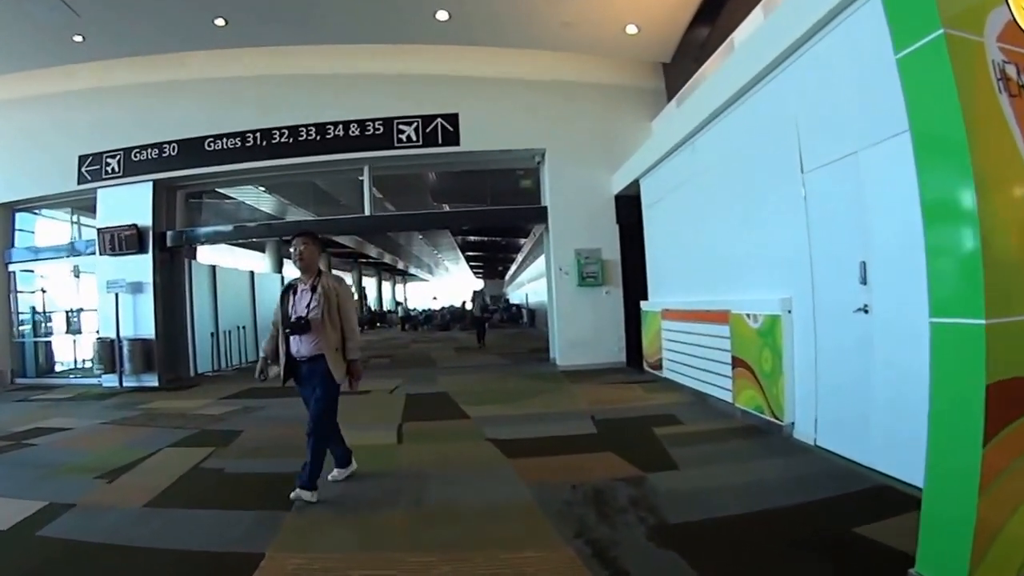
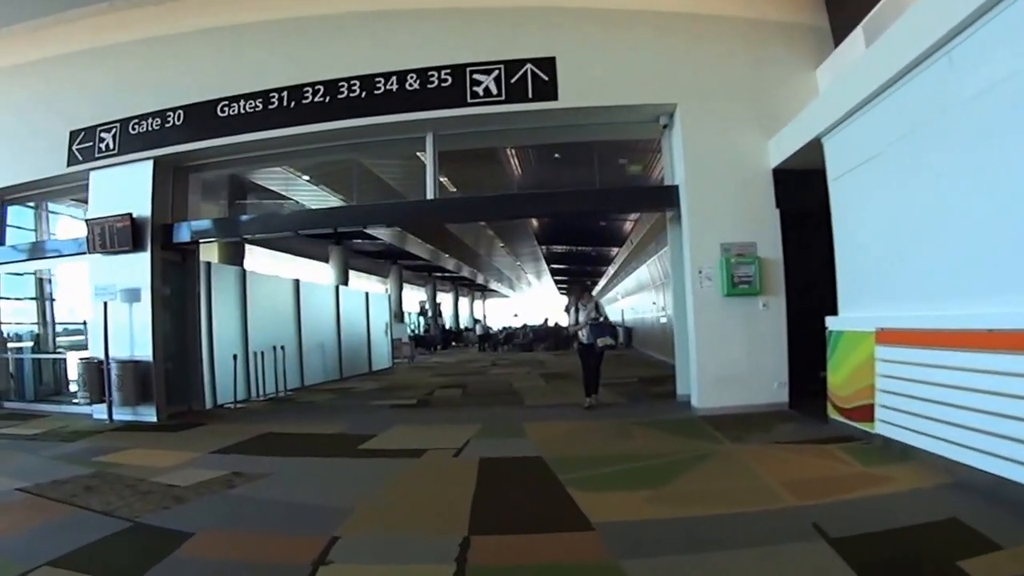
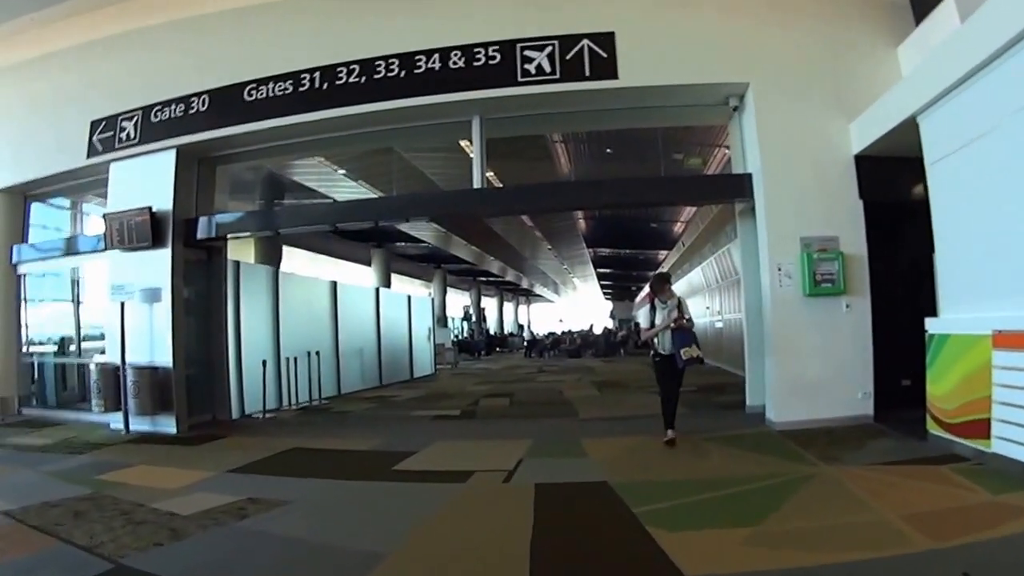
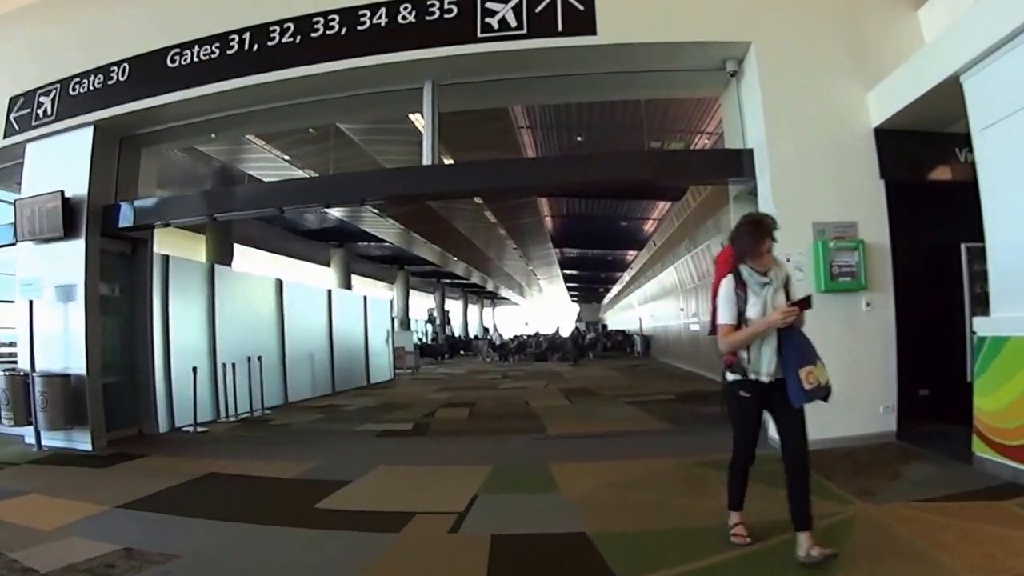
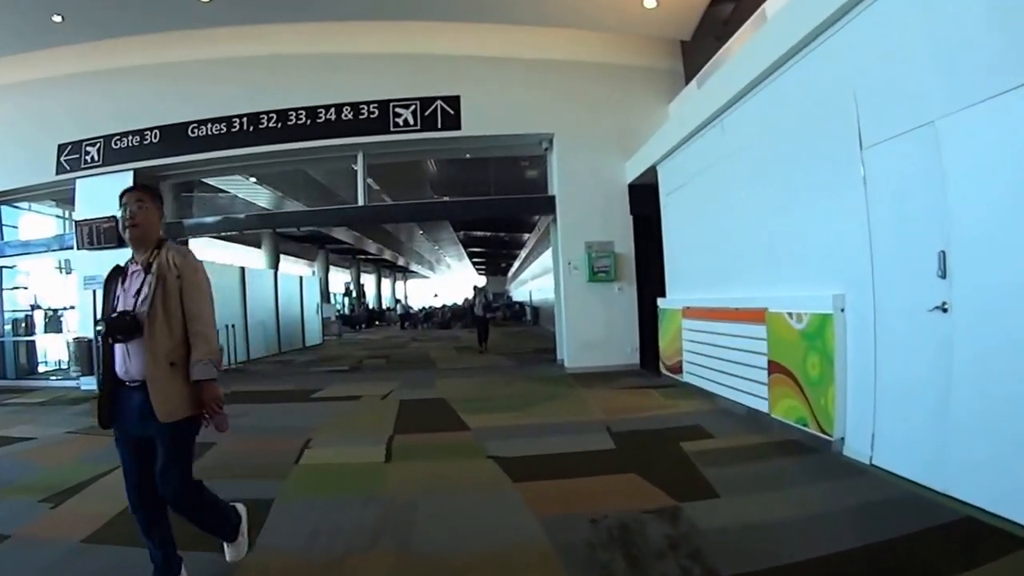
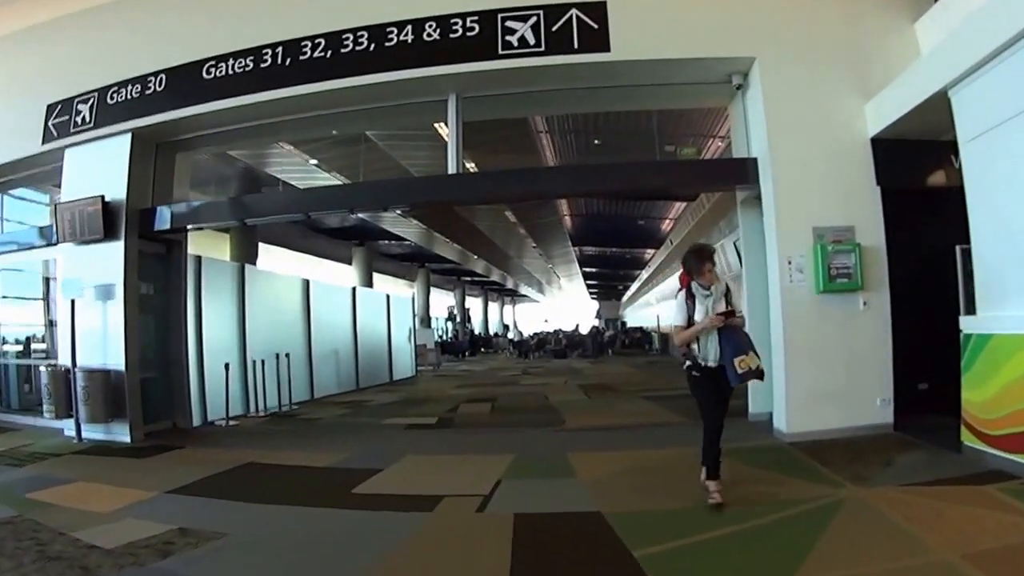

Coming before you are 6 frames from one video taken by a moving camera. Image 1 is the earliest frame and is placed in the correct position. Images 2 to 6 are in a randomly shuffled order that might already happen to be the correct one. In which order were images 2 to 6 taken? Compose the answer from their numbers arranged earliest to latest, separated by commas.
5, 2, 3, 6, 4
